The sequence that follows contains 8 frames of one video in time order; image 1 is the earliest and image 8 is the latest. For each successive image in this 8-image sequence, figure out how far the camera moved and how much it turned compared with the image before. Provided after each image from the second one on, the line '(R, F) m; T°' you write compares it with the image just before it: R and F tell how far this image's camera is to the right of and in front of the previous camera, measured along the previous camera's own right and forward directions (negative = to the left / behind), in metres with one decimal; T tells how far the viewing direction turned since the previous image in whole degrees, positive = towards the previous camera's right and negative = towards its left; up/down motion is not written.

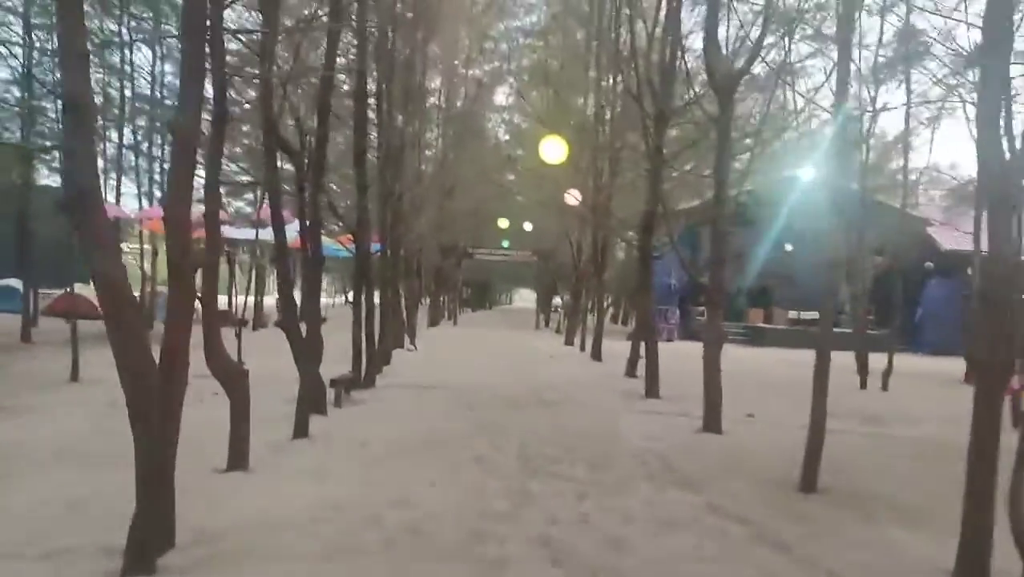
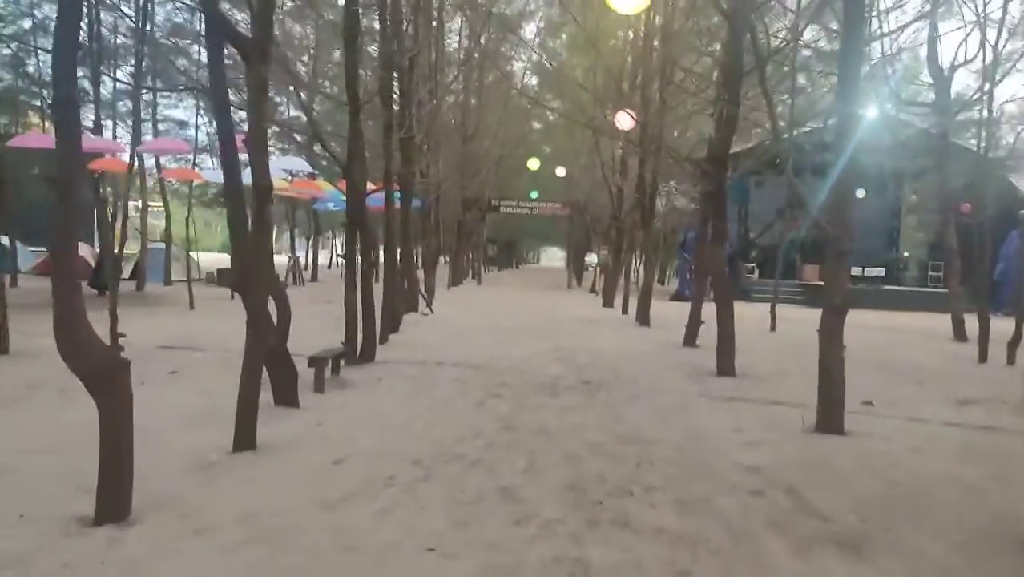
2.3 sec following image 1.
(-0.1, +2.6) m; -2°
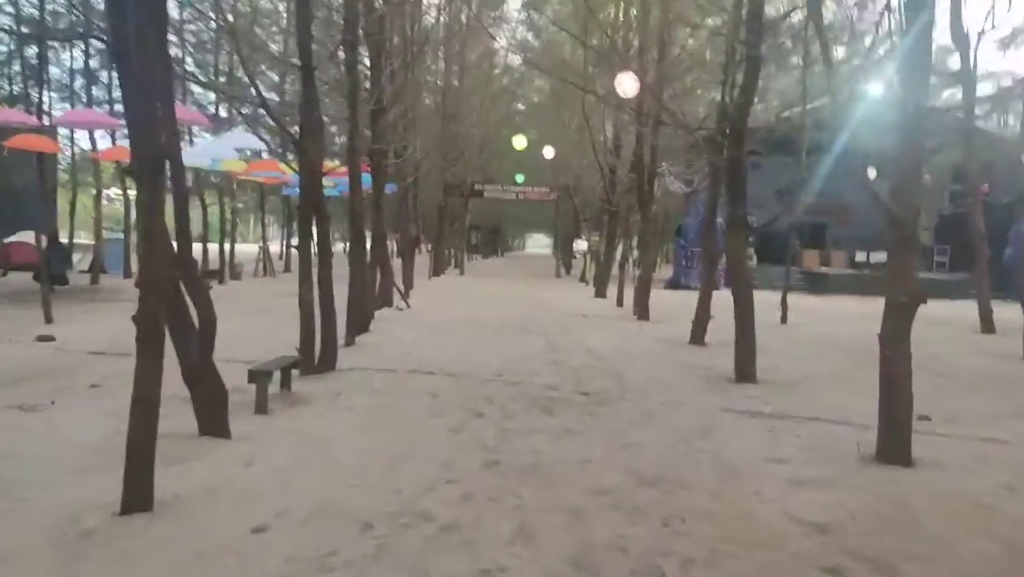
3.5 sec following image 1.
(0.0, +1.4) m; +1°
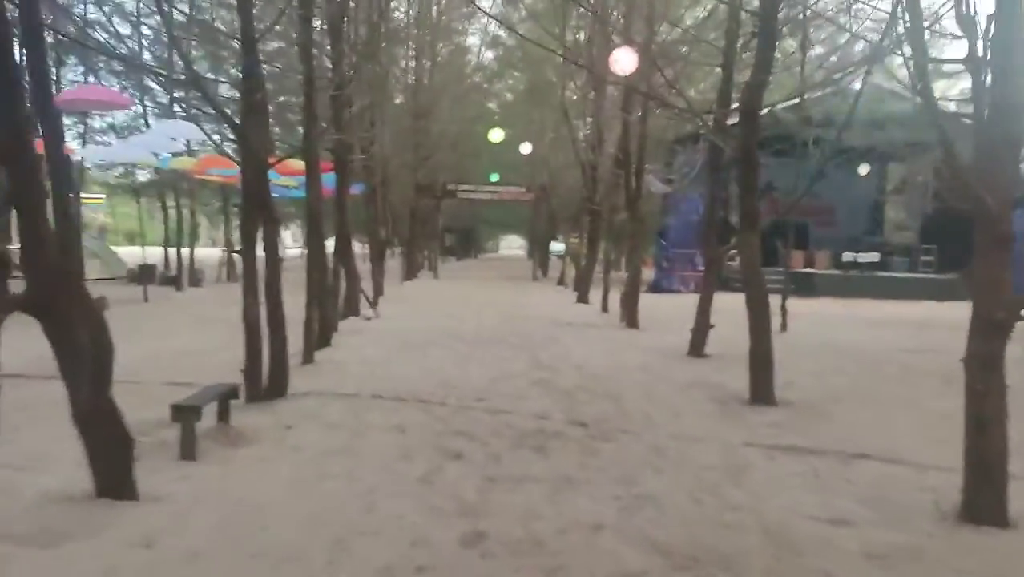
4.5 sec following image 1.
(-0.1, +1.2) m; +2°
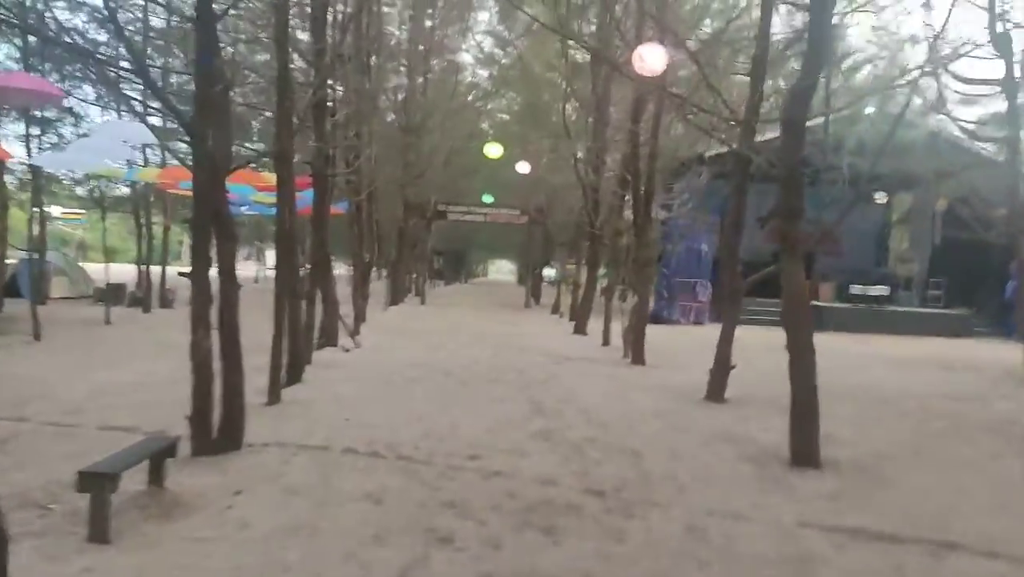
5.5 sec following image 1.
(-0.1, +1.1) m; +1°
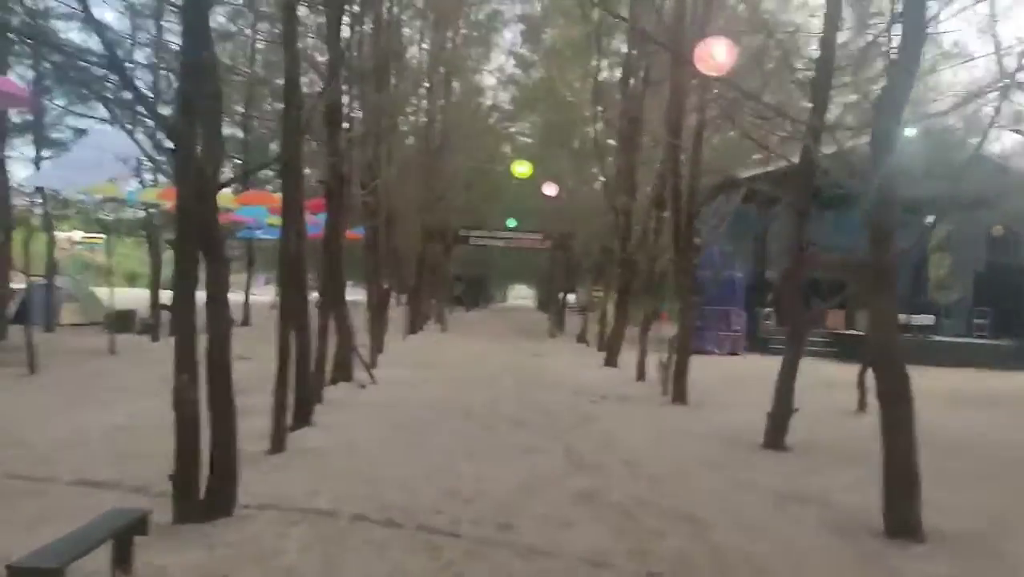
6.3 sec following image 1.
(-0.1, +0.9) m; -1°
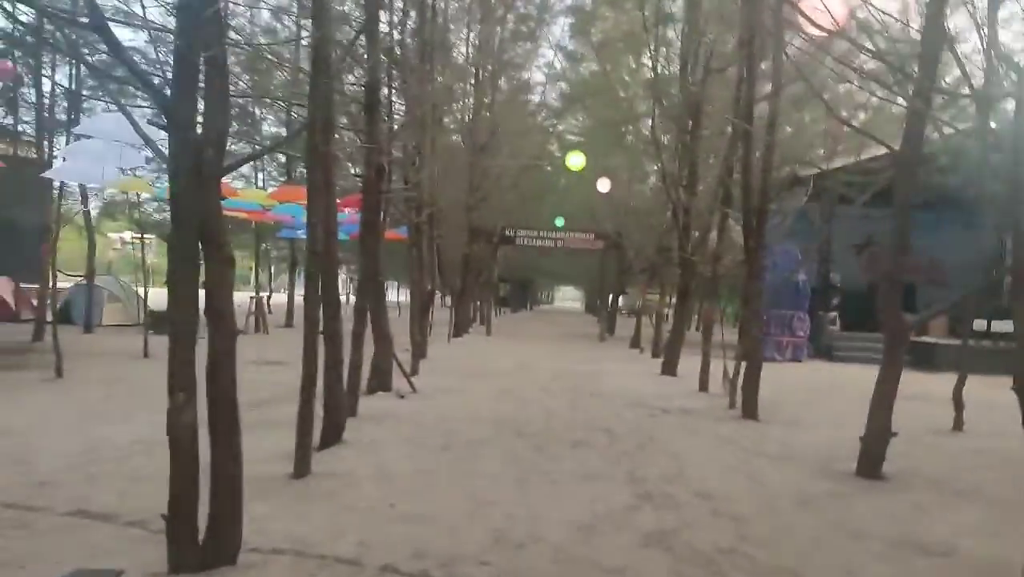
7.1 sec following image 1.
(-0.1, +0.9) m; -3°
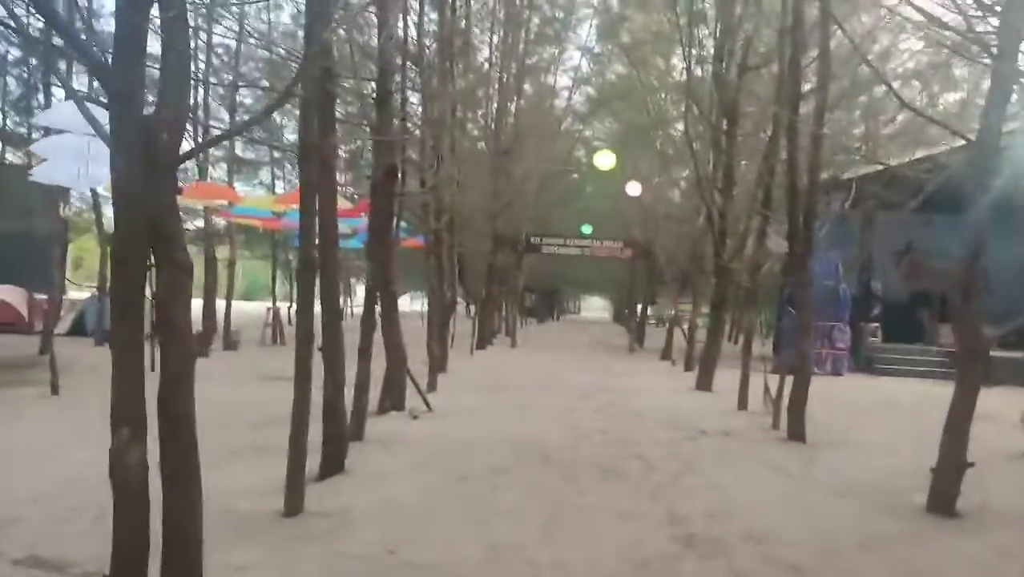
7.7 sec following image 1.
(0.0, +0.8) m; -2°
